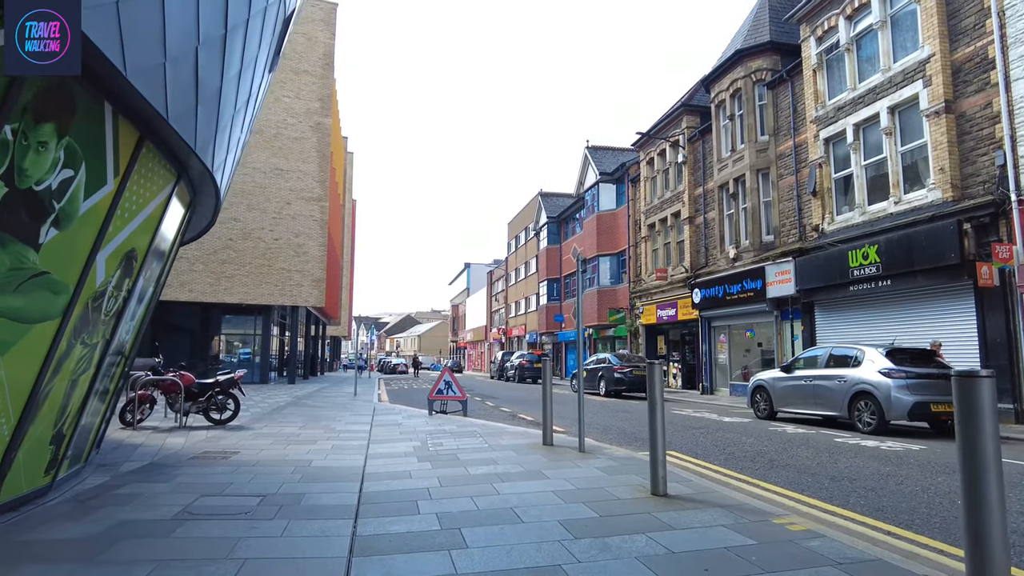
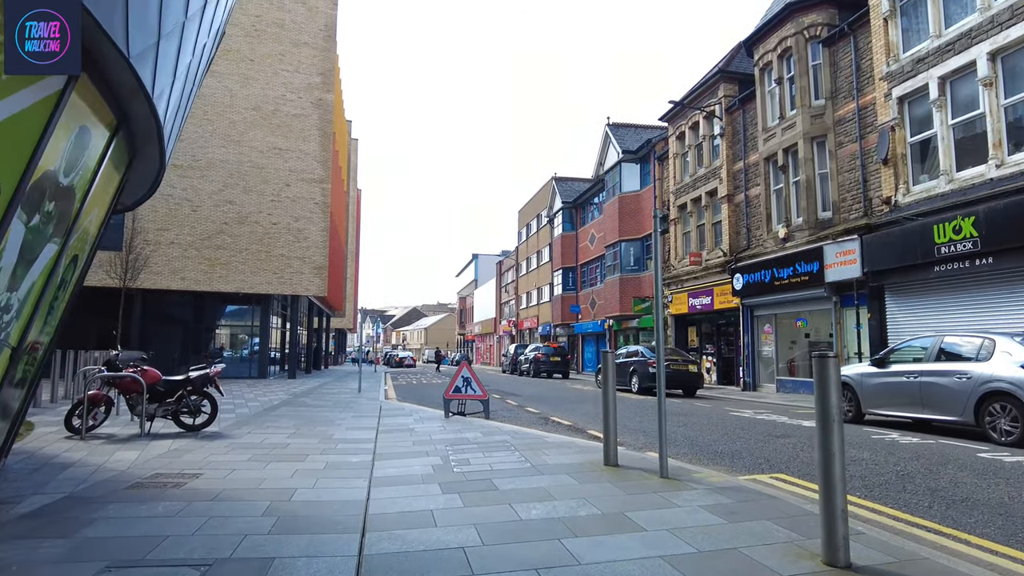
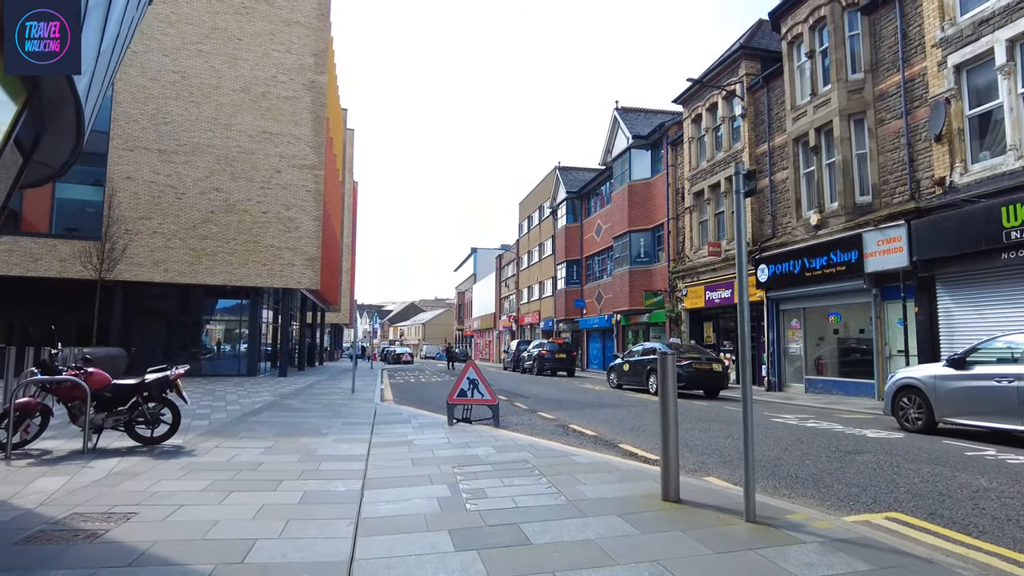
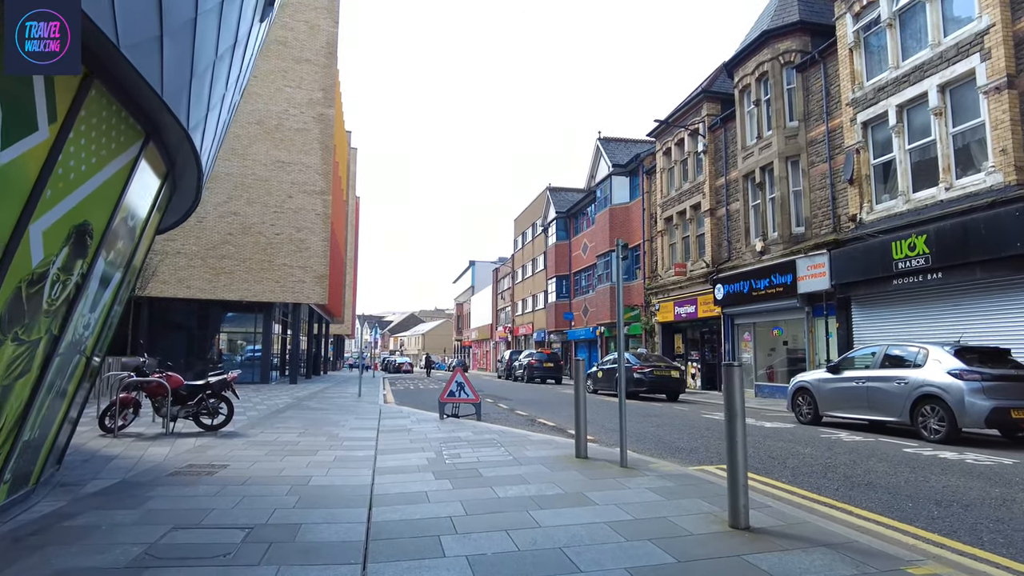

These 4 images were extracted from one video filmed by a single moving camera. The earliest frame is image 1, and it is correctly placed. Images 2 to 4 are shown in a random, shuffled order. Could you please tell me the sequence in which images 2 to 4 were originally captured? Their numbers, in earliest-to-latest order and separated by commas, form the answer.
4, 2, 3
